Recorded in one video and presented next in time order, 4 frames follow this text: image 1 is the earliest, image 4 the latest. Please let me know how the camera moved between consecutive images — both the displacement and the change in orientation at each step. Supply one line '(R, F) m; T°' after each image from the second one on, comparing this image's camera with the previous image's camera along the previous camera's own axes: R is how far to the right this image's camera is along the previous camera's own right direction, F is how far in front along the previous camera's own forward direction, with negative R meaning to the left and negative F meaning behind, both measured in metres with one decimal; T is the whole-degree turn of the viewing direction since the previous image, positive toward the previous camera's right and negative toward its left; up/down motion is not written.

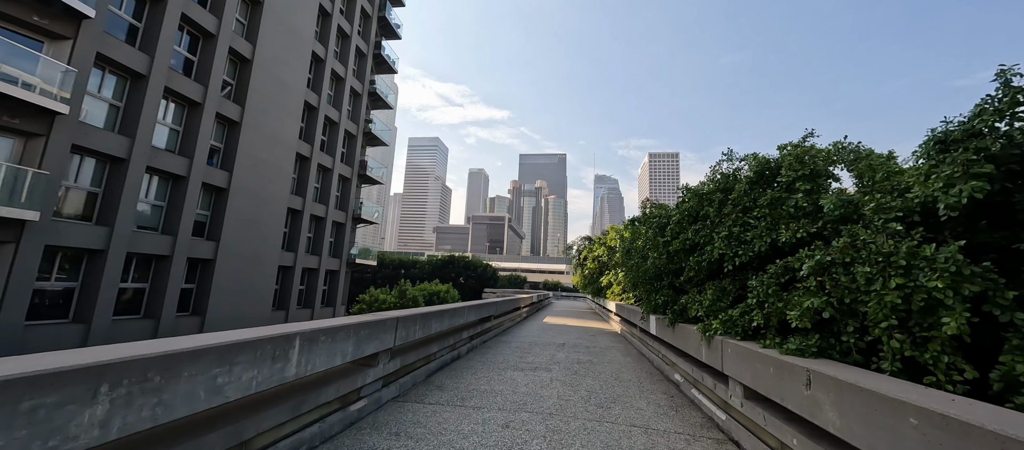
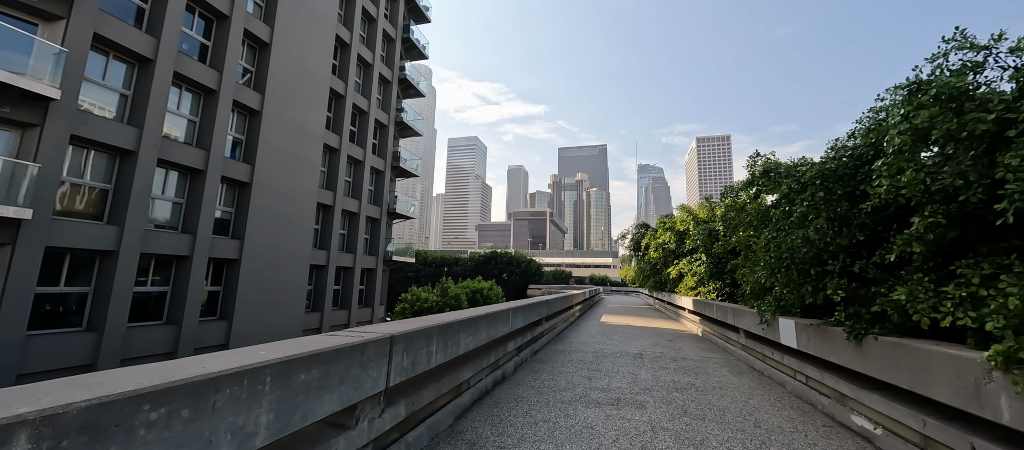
(-0.3, +2.3) m; -6°
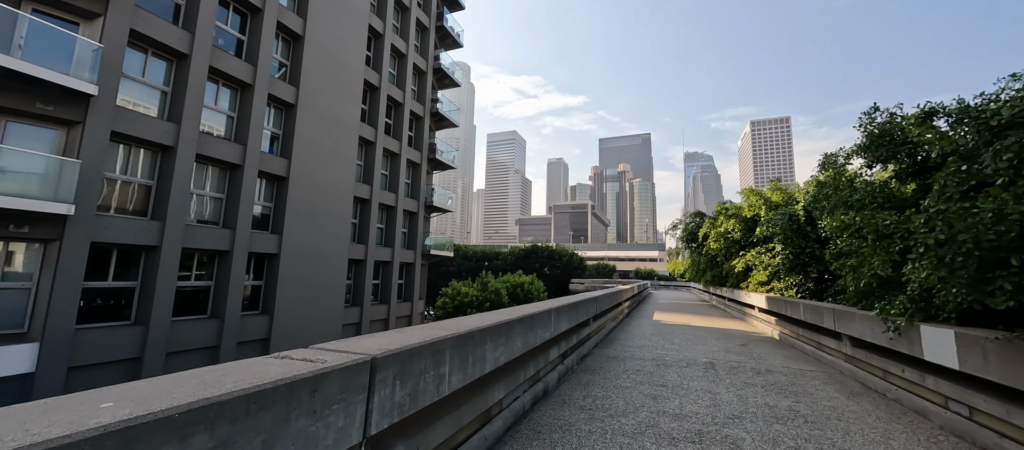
(0.0, +1.1) m; -6°
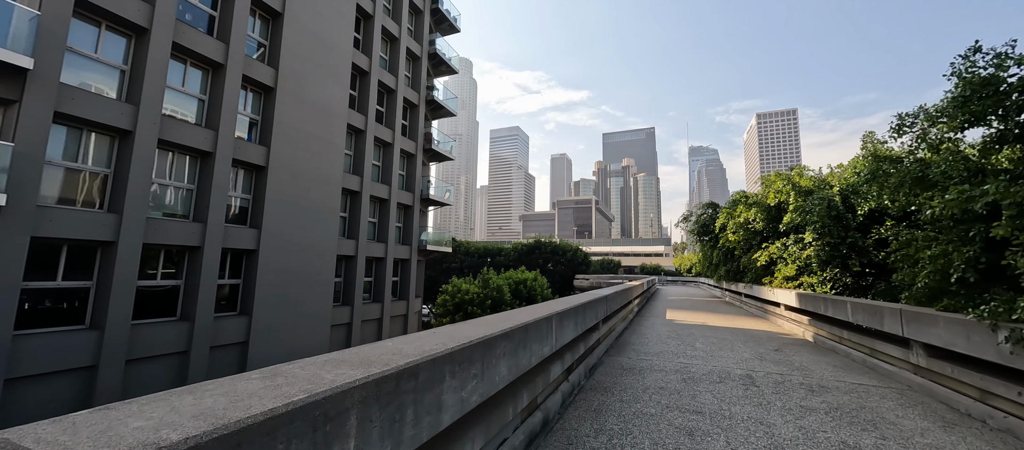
(+0.2, +1.3) m; -1°
